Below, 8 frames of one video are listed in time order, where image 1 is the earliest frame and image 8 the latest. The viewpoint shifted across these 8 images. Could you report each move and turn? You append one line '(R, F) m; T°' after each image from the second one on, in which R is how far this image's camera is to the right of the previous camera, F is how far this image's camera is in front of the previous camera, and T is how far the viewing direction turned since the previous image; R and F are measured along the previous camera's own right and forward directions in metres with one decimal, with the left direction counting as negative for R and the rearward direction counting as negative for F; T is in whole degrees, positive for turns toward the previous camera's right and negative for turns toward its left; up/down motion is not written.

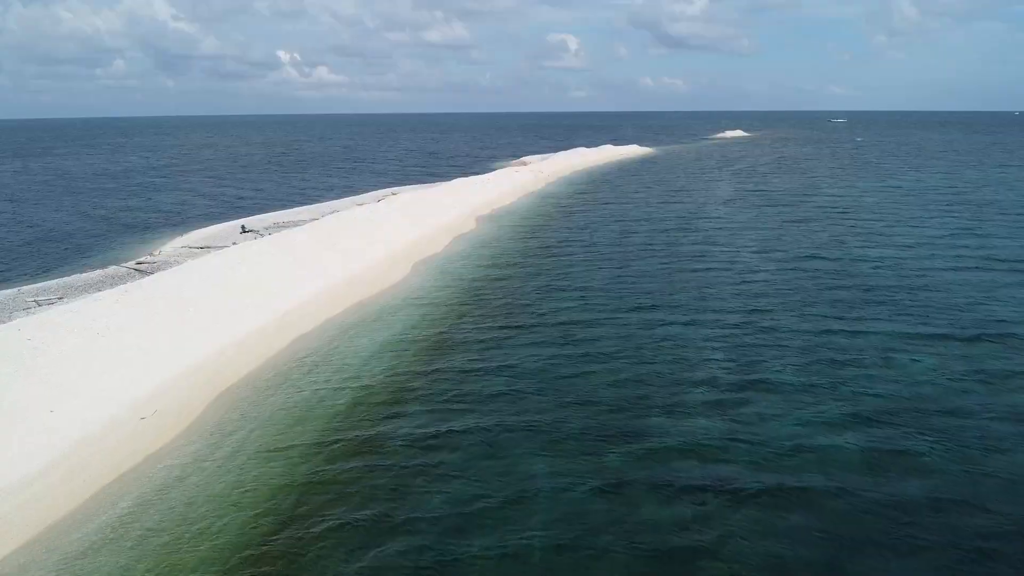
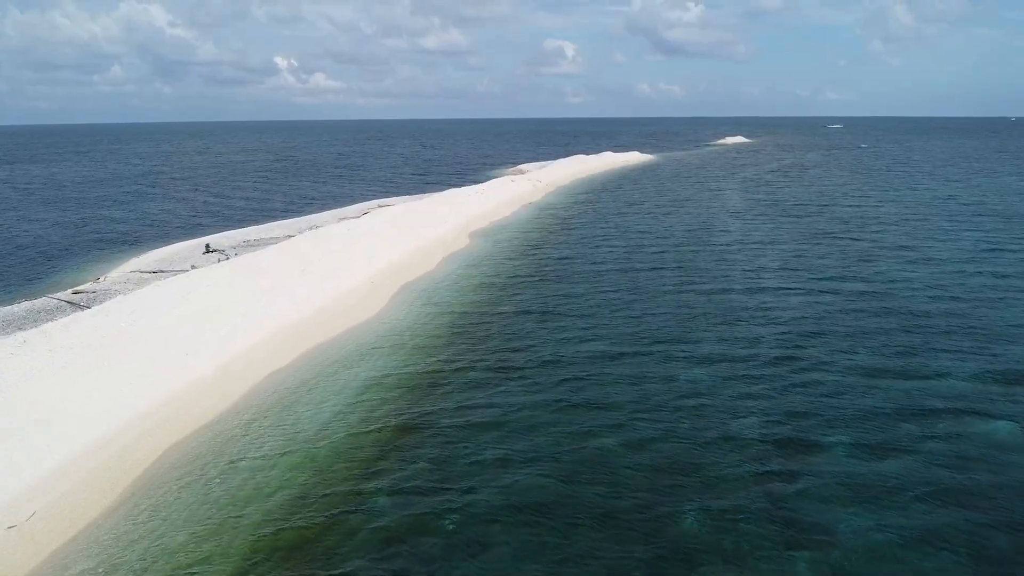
(+0.1, +3.0) m; 0°
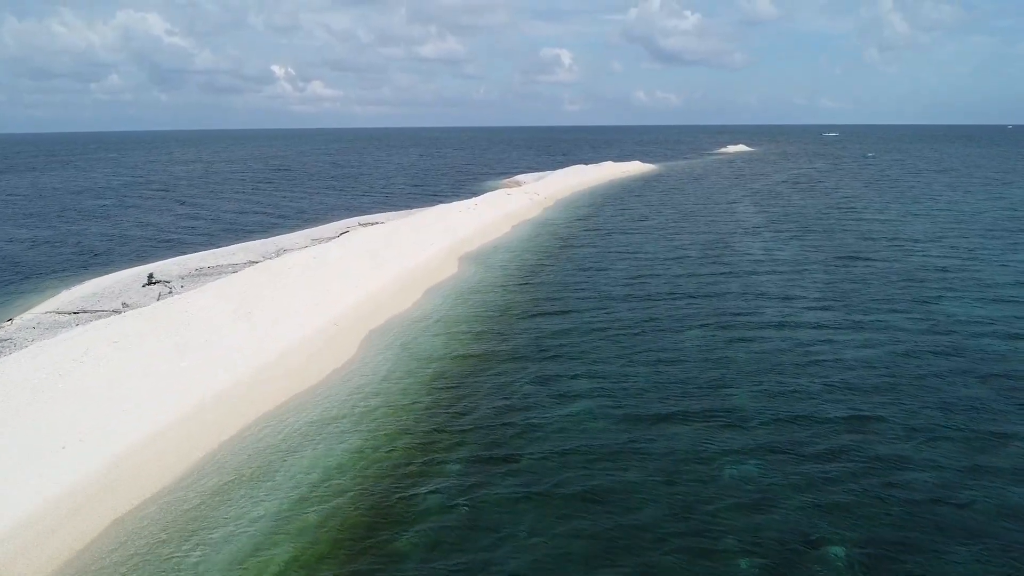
(0.0, +3.9) m; 0°
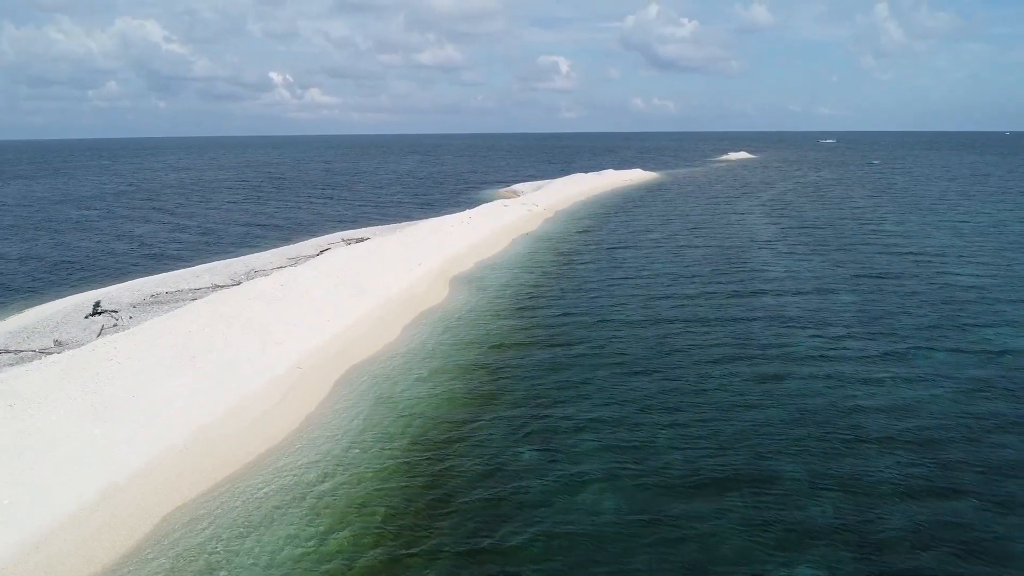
(0.0, +2.8) m; 0°
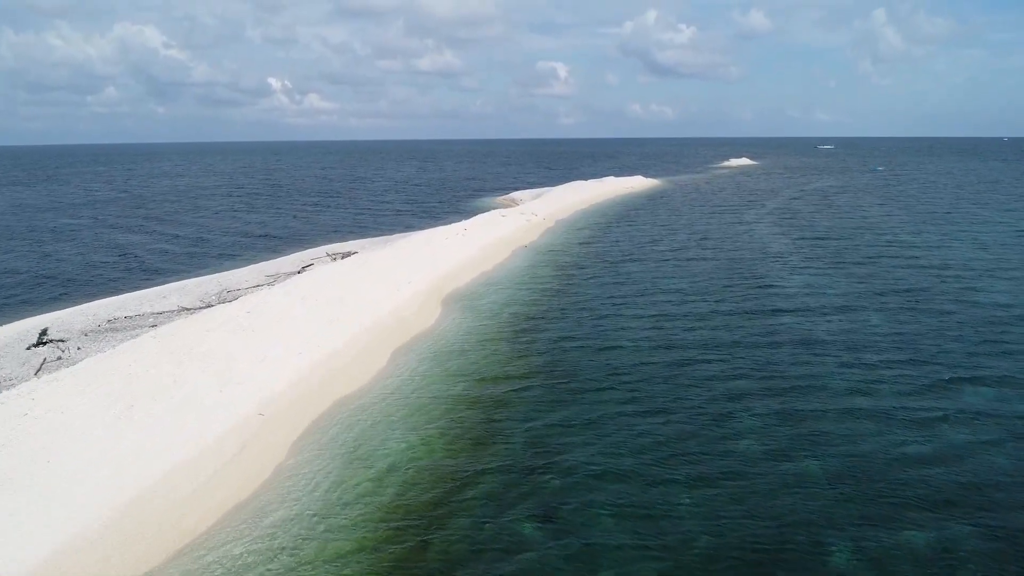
(0.0, +2.2) m; 0°
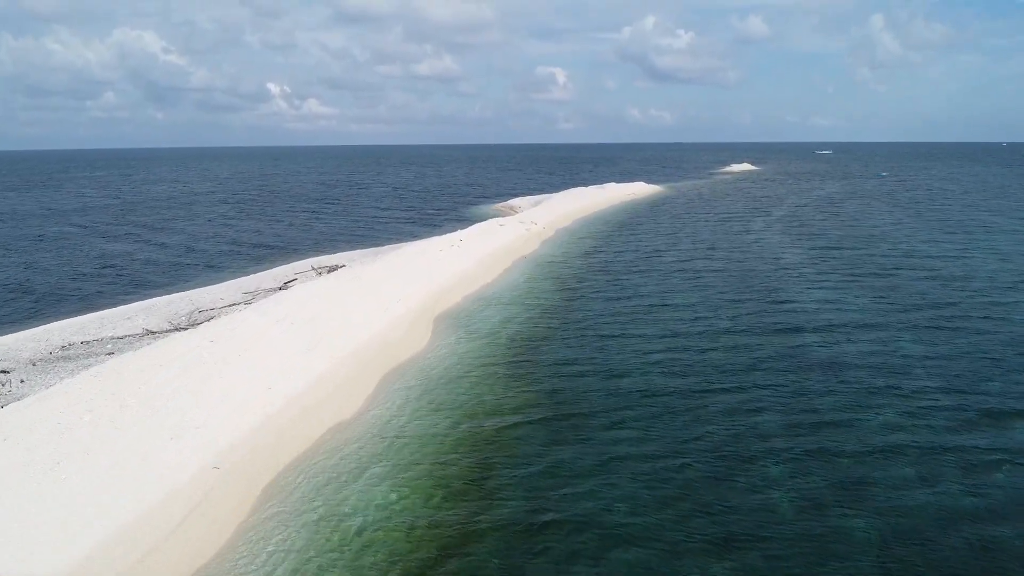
(0.0, +1.9) m; 0°
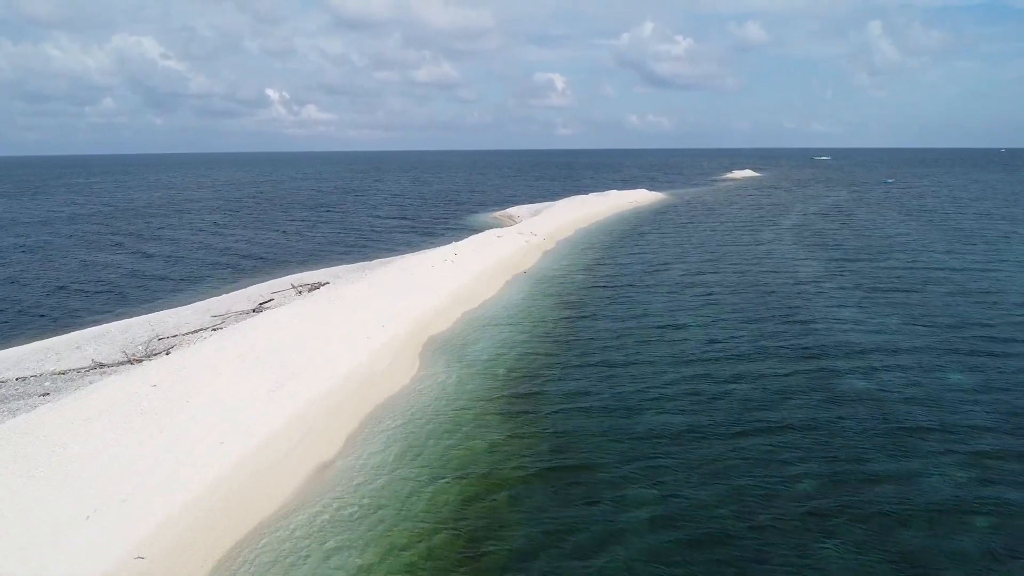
(0.0, +2.4) m; 0°
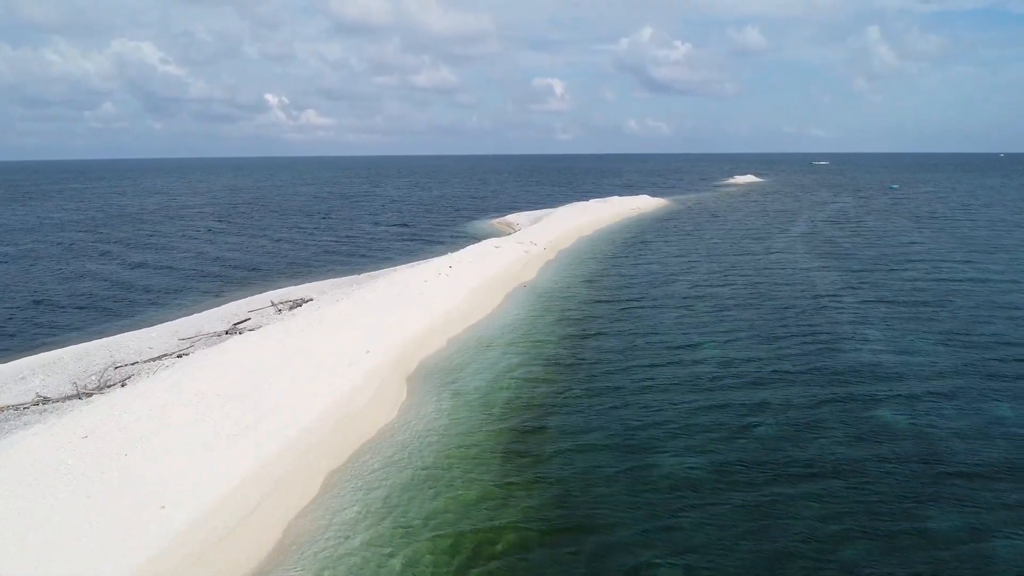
(0.0, +2.0) m; 0°
